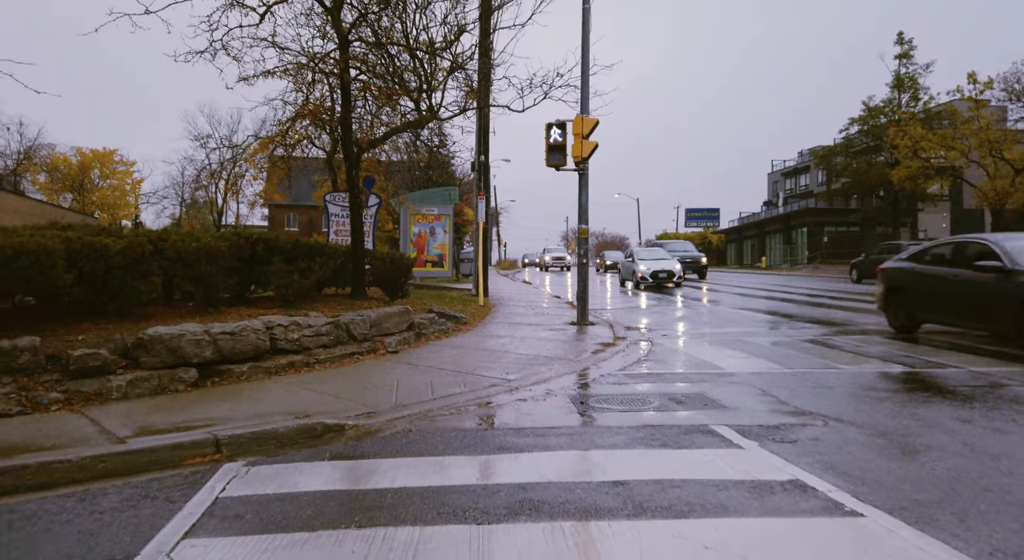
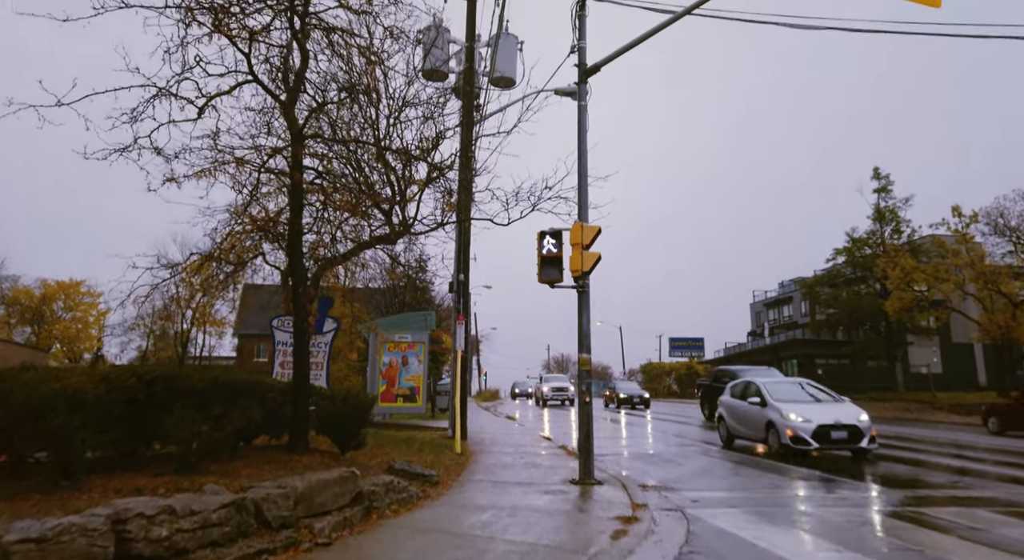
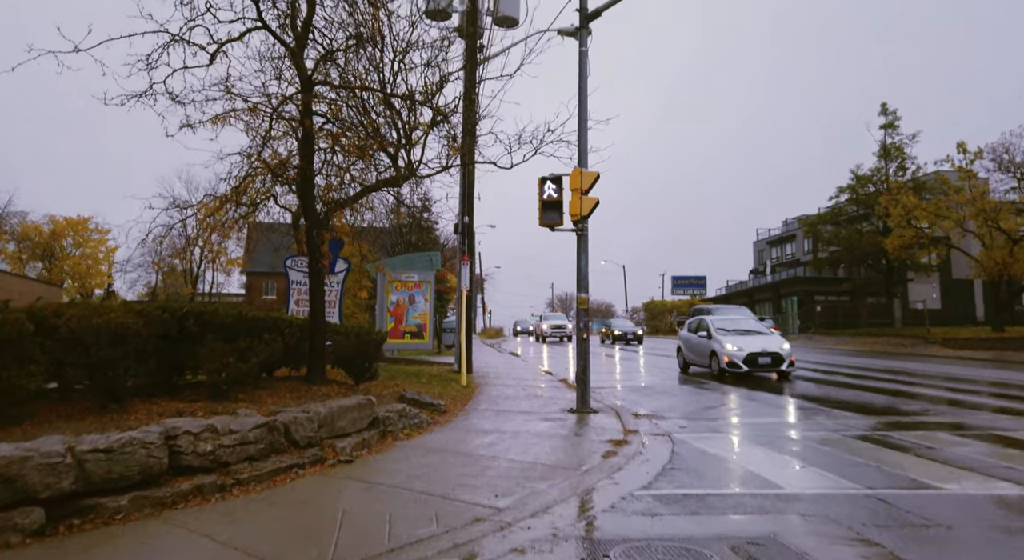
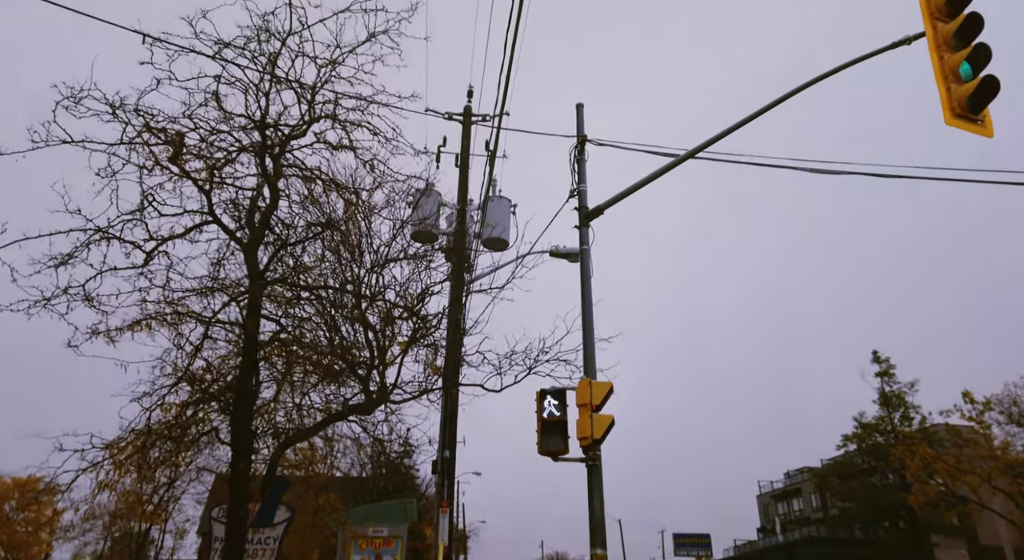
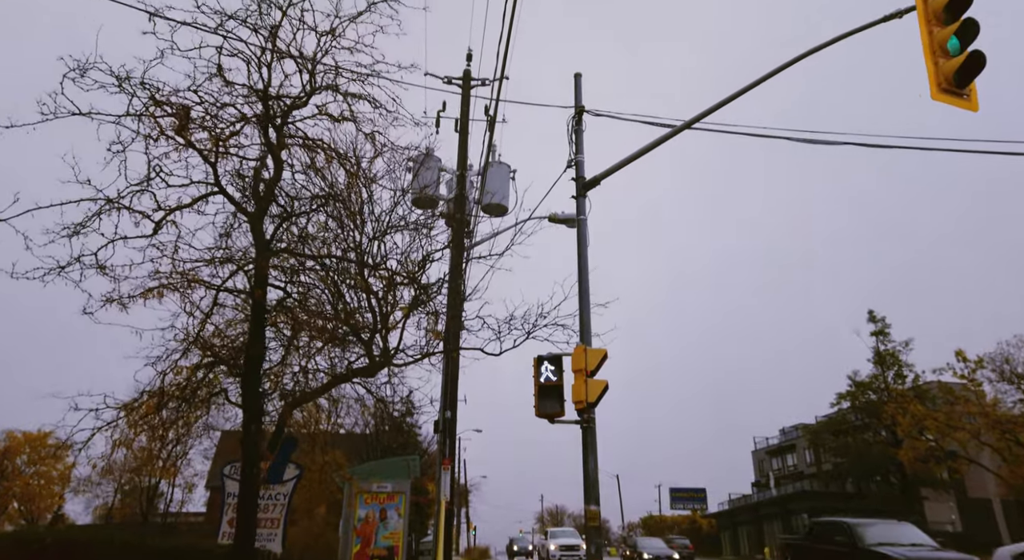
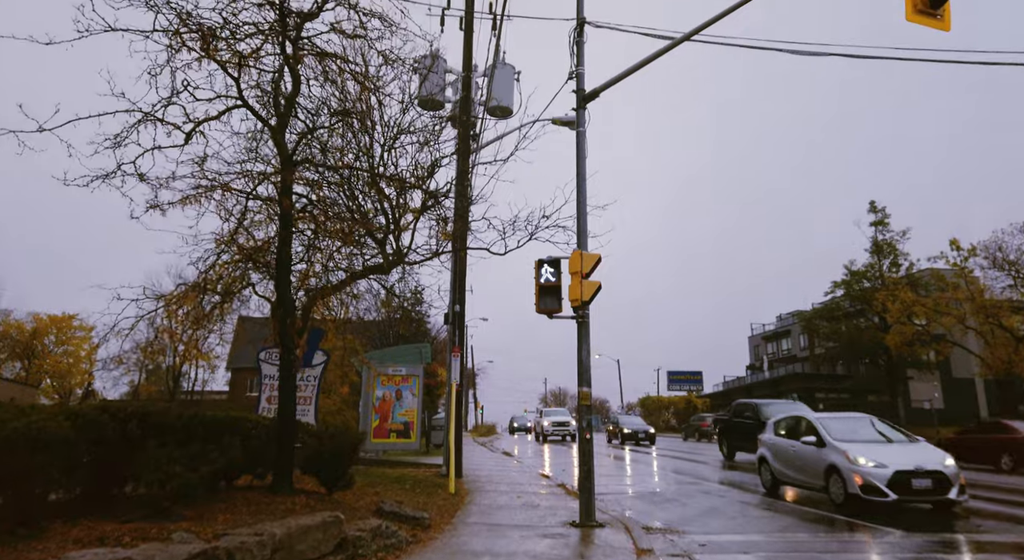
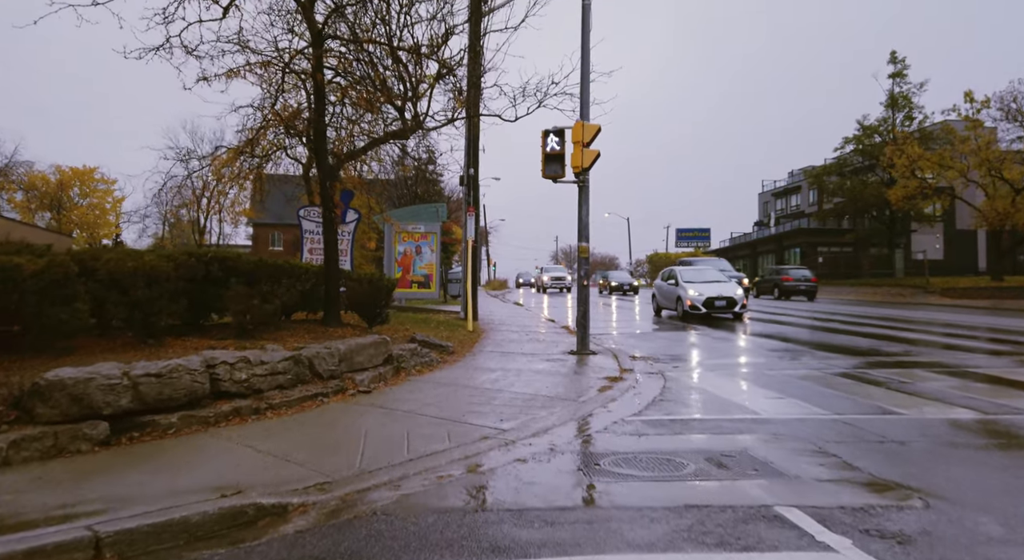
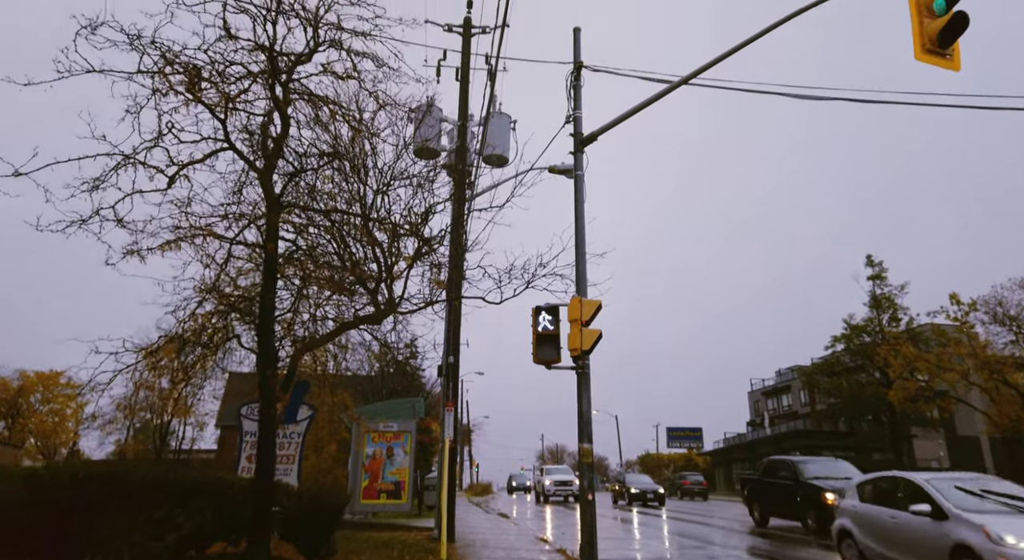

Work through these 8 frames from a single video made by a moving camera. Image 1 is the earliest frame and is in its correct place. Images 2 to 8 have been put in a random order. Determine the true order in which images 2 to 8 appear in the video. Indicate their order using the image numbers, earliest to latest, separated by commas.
7, 3, 2, 6, 8, 5, 4
